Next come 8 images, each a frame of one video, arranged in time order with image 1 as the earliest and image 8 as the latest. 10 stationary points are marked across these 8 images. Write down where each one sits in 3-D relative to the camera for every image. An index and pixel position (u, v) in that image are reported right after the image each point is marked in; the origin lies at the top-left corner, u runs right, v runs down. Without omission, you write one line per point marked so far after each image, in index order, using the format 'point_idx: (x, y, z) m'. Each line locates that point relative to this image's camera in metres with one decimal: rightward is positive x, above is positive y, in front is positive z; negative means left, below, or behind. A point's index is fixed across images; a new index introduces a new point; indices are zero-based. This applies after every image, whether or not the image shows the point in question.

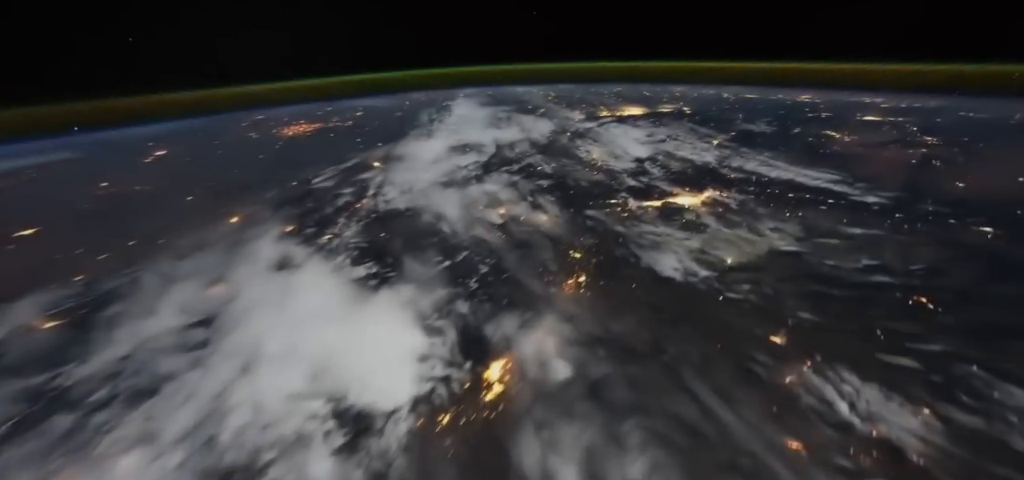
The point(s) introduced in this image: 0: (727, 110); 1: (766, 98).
0: (+2.5, +1.5, +4.1) m
1: (+3.6, +2.0, +5.1) m
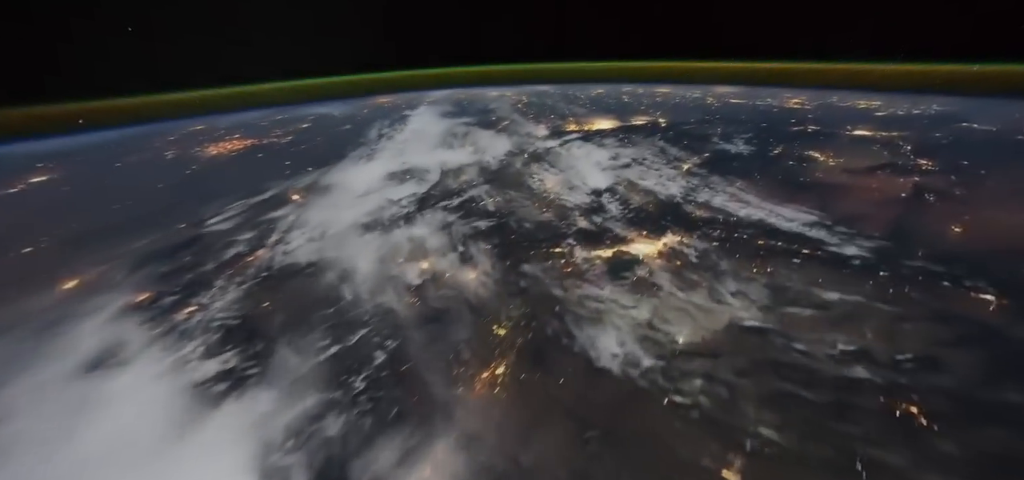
0: (+2.0, +1.2, +3.8) m
1: (+3.2, +1.8, +4.8) m
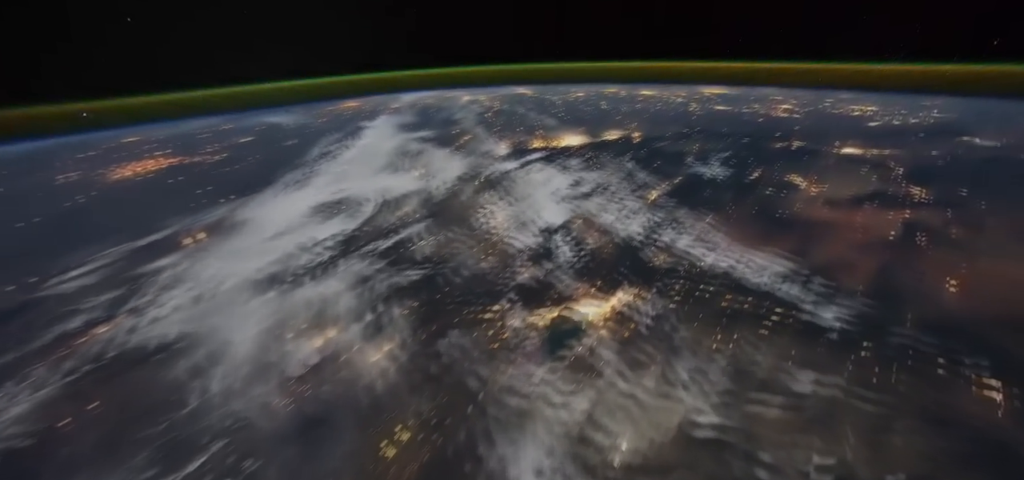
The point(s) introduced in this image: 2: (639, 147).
0: (+1.7, +1.0, +3.6) m
1: (+2.8, +1.6, +4.6) m
2: (+1.2, +0.8, +3.3) m
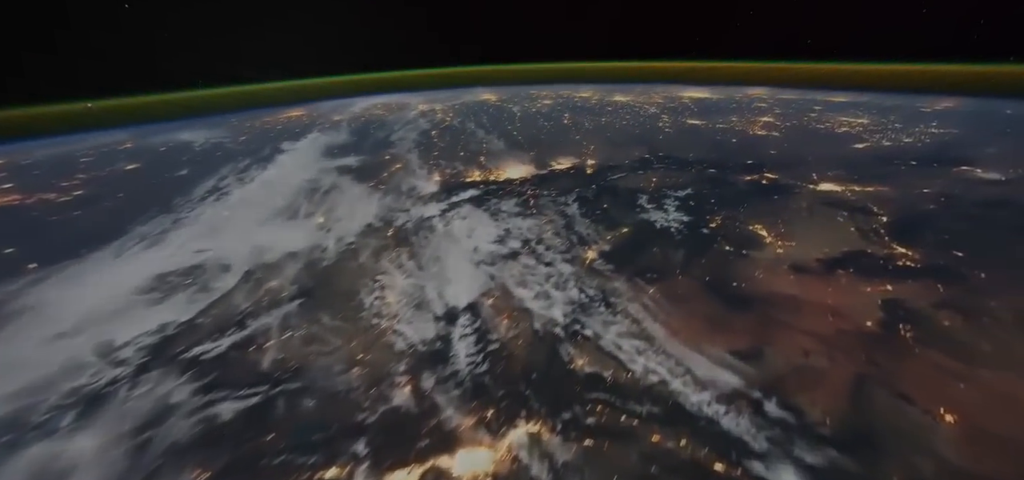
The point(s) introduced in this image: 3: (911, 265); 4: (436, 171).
0: (+1.1, +0.6, +3.1) m
1: (+2.2, +1.3, +4.2) m
2: (+0.6, +0.5, +2.9) m
3: (+2.0, -0.1, +1.9) m
4: (-0.6, +0.6, +3.0) m
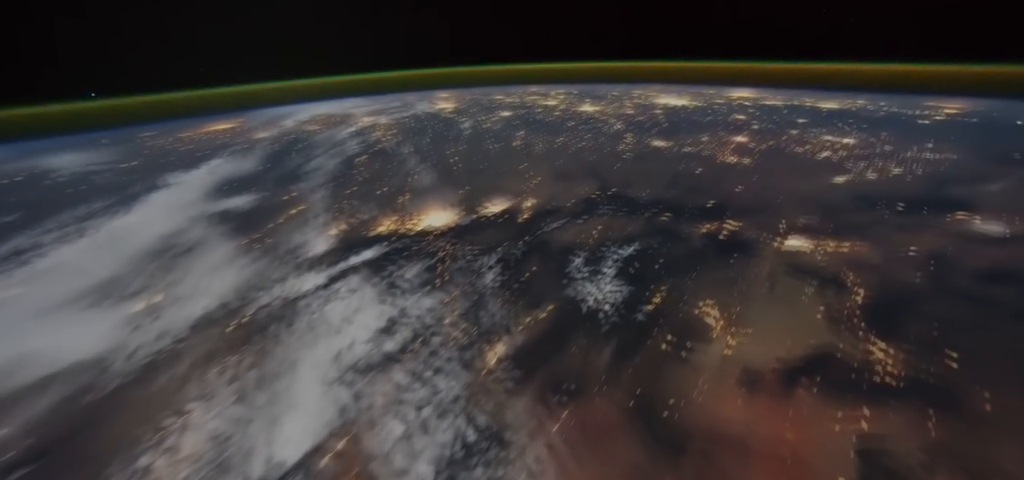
0: (+0.6, +0.2, +2.7) m
1: (+1.6, +0.9, +3.7) m
2: (+0.1, +0.1, +2.4) m
3: (+1.5, -0.5, +1.5) m
4: (-1.2, +0.2, +2.5) m
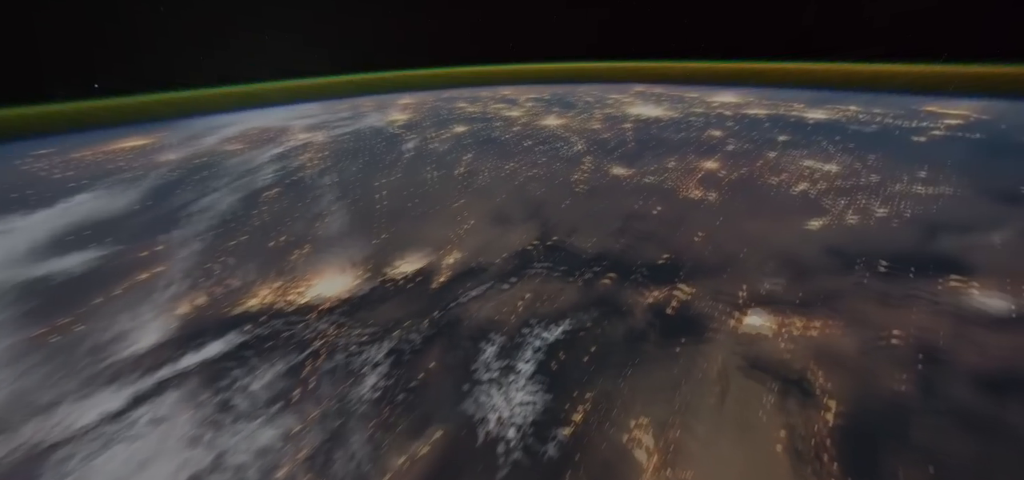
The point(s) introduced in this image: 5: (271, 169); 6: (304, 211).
0: (0.0, -0.2, +2.2) m
1: (+1.1, +0.5, +3.3) m
2: (-0.4, -0.4, +2.0) m
3: (+1.0, -1.0, +1.1) m
4: (-1.7, -0.2, +2.0) m
5: (-2.3, +0.7, +3.5) m
6: (-1.6, +0.2, +2.8) m
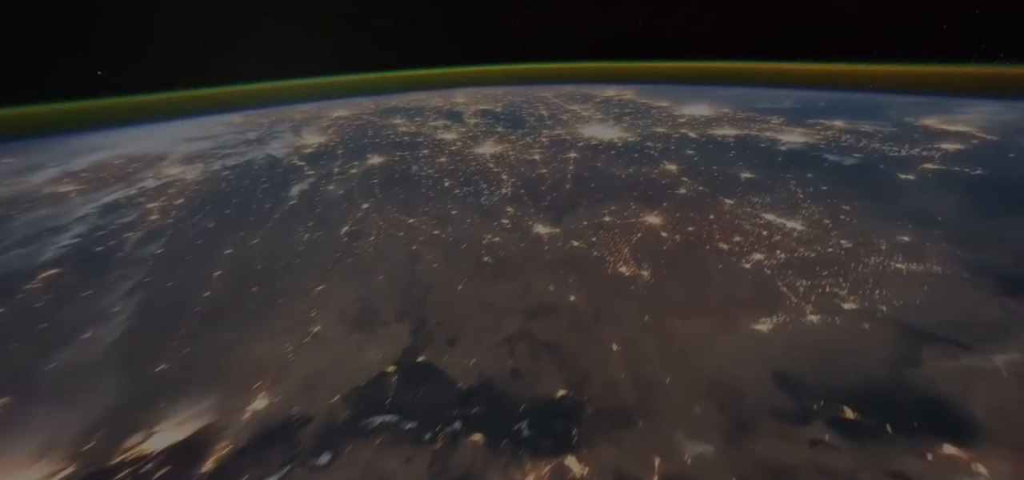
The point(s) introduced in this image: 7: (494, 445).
0: (-0.7, -0.8, +1.6) m
1: (+0.3, -0.1, +2.7) m
2: (-1.2, -1.0, +1.2) m
3: (+0.4, -1.6, +0.4) m
4: (-2.4, -0.9, +1.2) m
5: (-3.1, +0.1, +2.7) m
6: (-2.3, -0.4, +2.0) m
7: (0.0, -0.8, +1.5) m
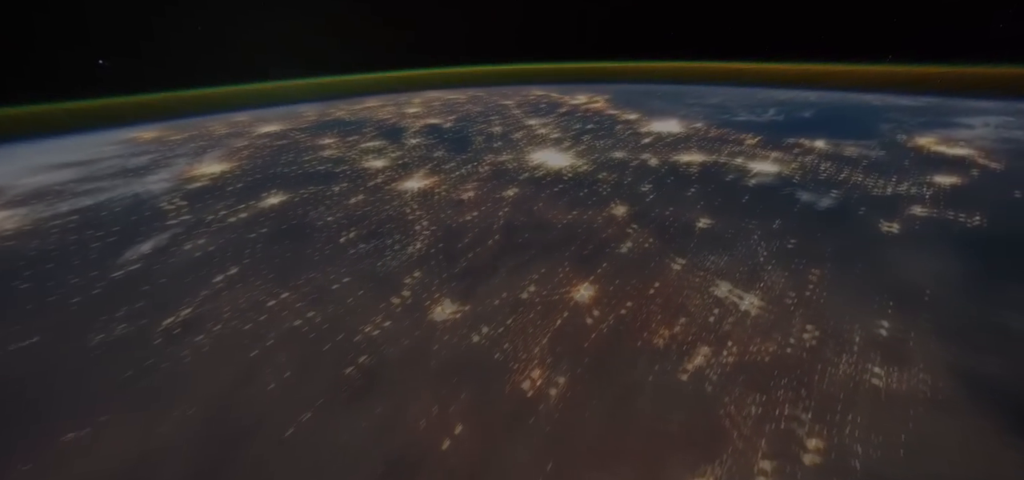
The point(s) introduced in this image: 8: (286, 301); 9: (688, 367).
0: (-1.3, -1.3, +0.9) m
1: (-0.4, -0.7, +2.1) m
2: (-1.8, -1.5, +0.6) m
3: (-0.2, -2.1, -0.2) m
4: (-3.0, -1.4, +0.5) m
5: (-3.8, -0.5, +1.9) m
6: (-3.0, -0.9, +1.3) m
7: (-0.7, -1.4, +0.9) m
8: (-1.4, -0.4, +2.4) m
9: (+1.0, -0.7, +2.1) m
